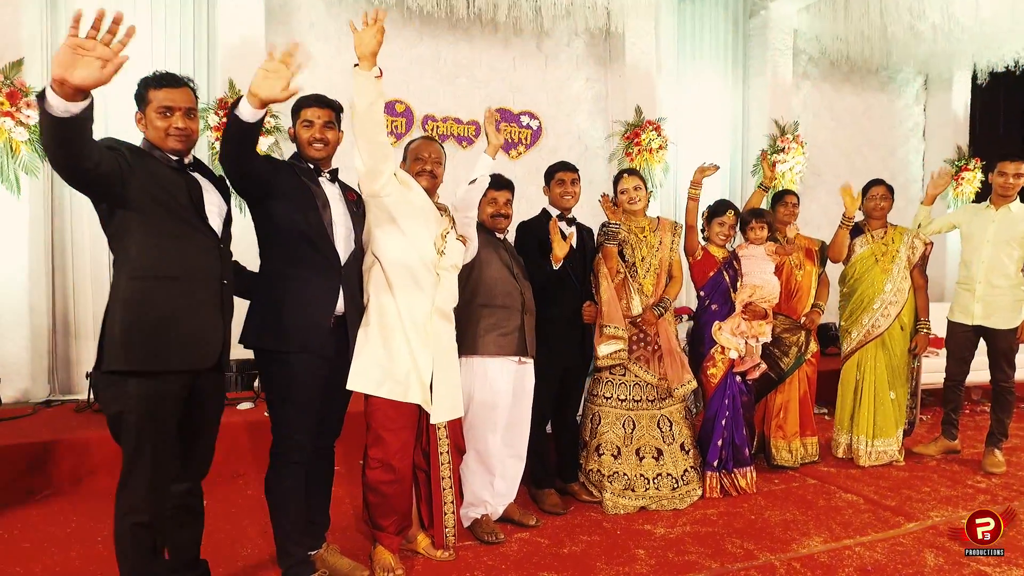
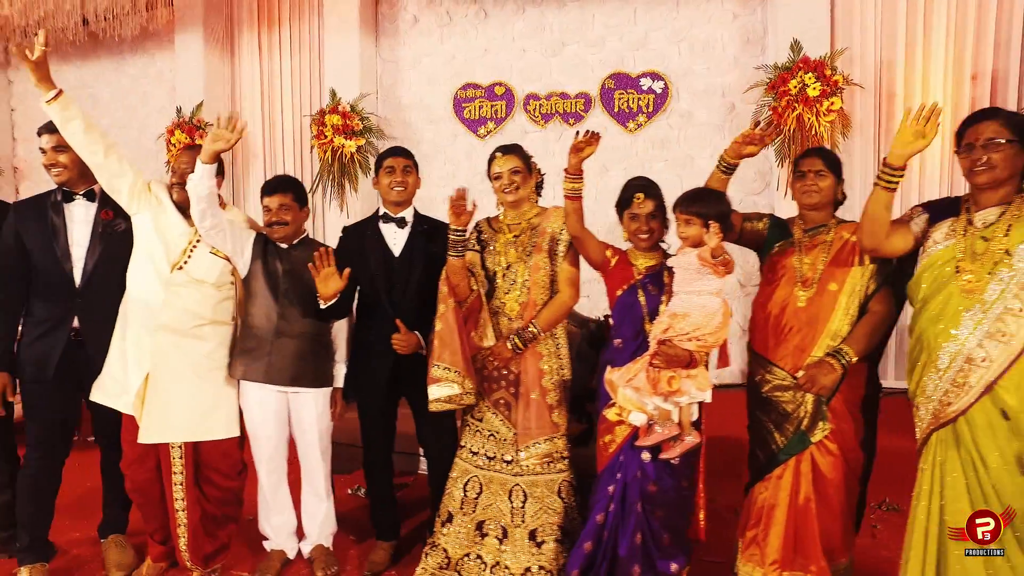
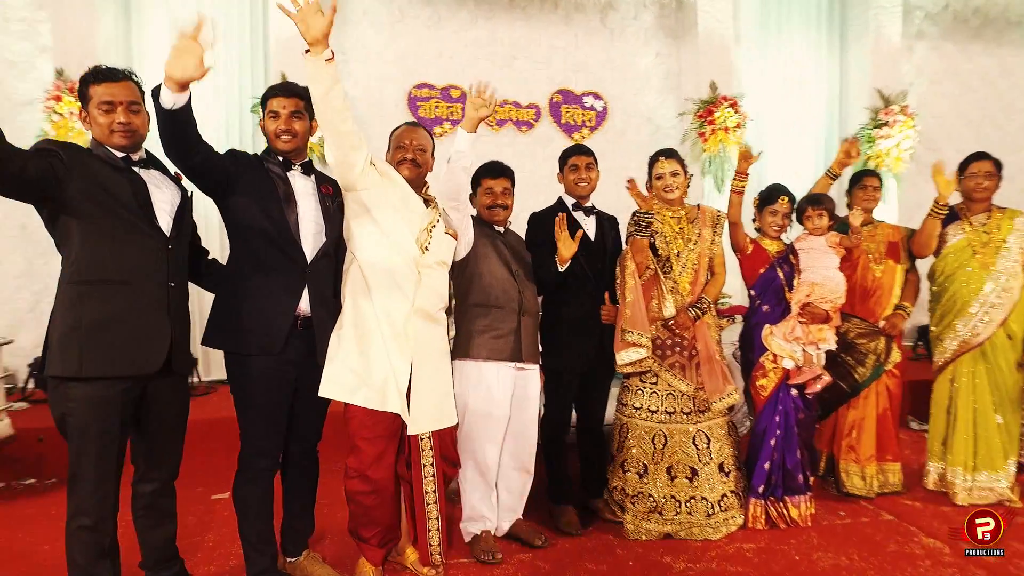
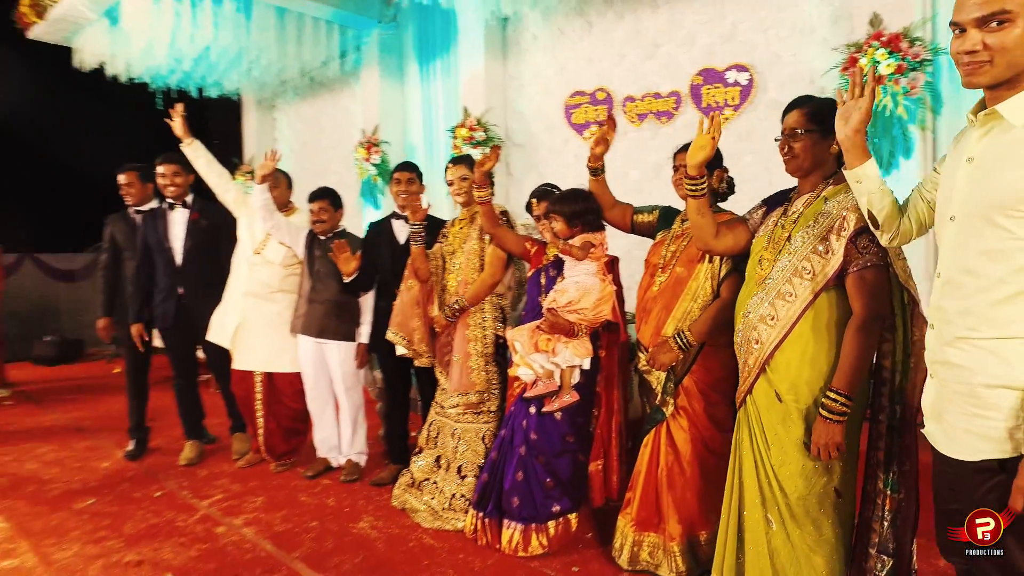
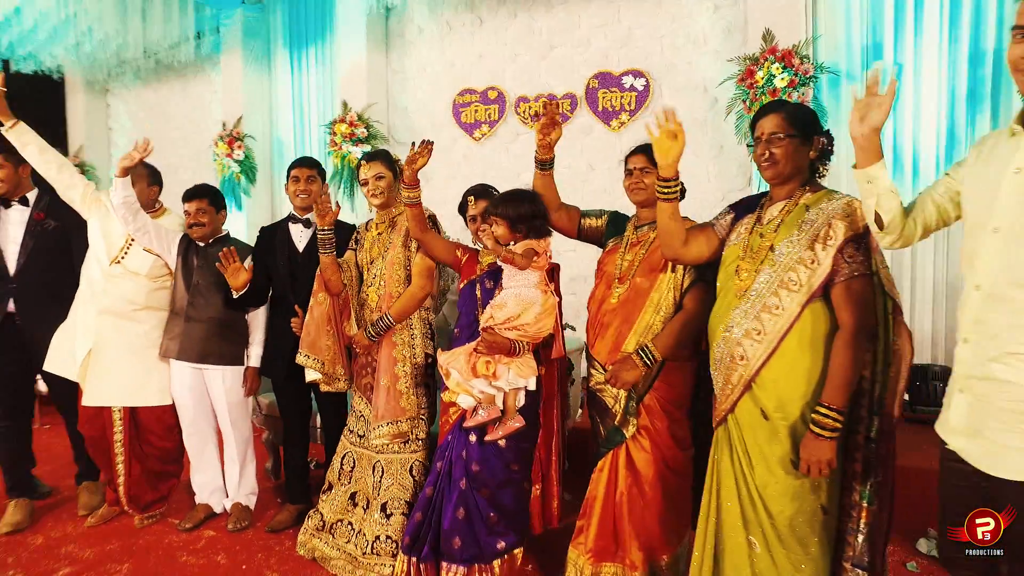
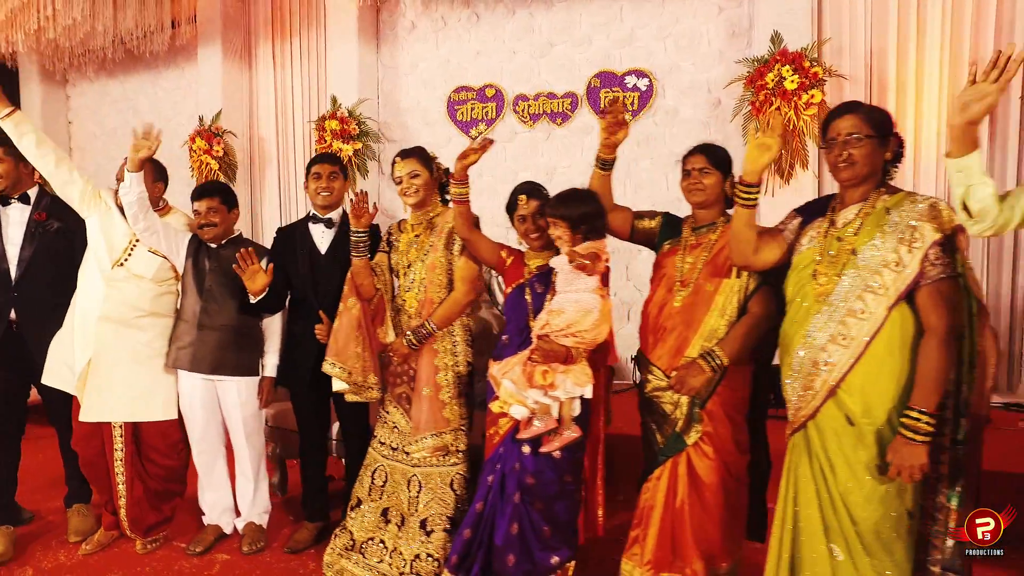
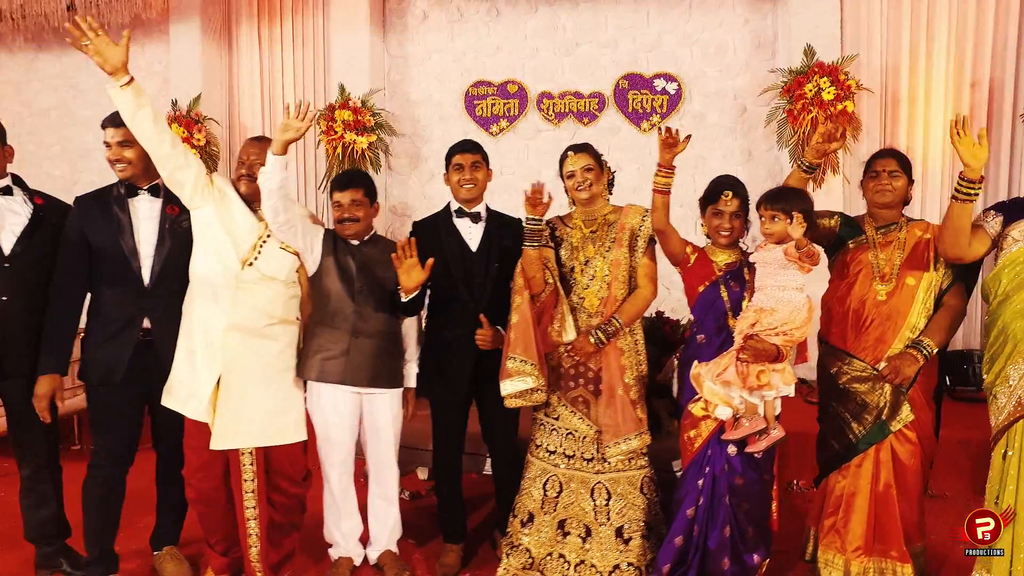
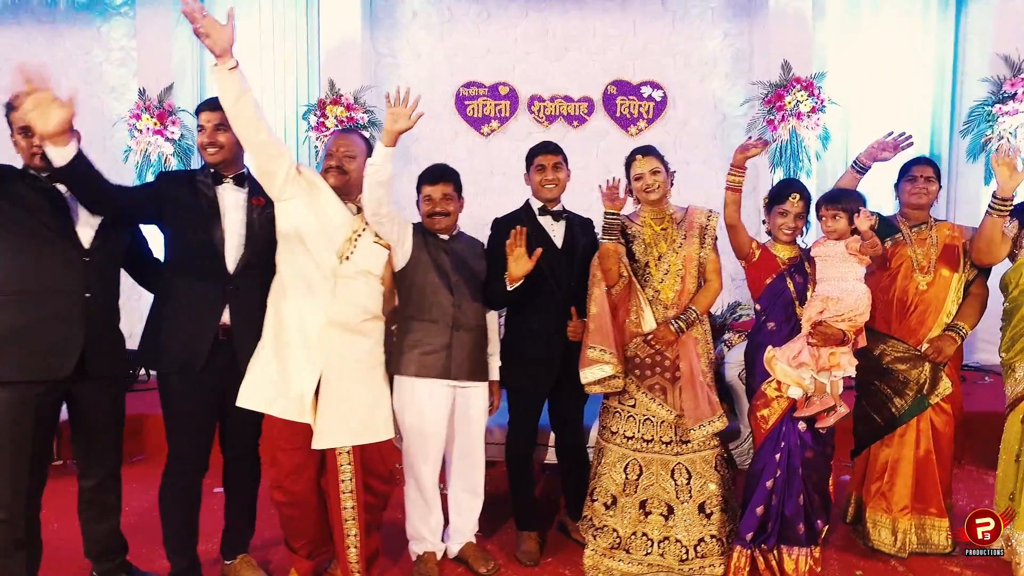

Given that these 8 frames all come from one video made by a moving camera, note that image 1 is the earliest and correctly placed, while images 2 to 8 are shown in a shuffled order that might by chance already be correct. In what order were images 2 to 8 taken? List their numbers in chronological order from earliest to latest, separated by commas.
3, 8, 7, 2, 6, 5, 4
